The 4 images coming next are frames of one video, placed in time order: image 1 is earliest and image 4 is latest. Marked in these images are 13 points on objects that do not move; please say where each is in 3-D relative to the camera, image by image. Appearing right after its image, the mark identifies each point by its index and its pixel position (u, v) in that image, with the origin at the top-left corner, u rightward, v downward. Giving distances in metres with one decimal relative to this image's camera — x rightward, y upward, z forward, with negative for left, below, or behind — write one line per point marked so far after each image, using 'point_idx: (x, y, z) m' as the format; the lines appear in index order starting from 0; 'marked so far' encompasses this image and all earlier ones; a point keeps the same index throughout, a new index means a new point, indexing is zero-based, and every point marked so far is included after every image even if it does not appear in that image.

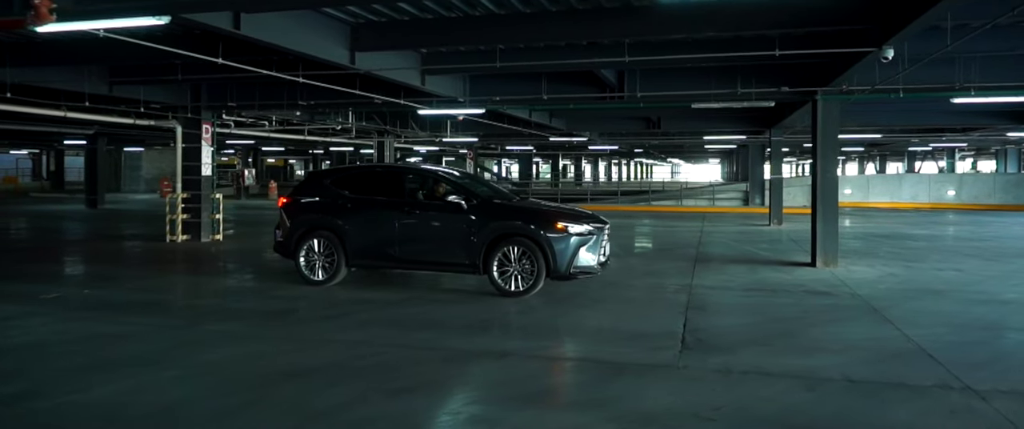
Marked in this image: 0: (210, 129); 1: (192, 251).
0: (-6.5, +1.8, +16.5) m
1: (-6.6, -0.7, +15.9) m
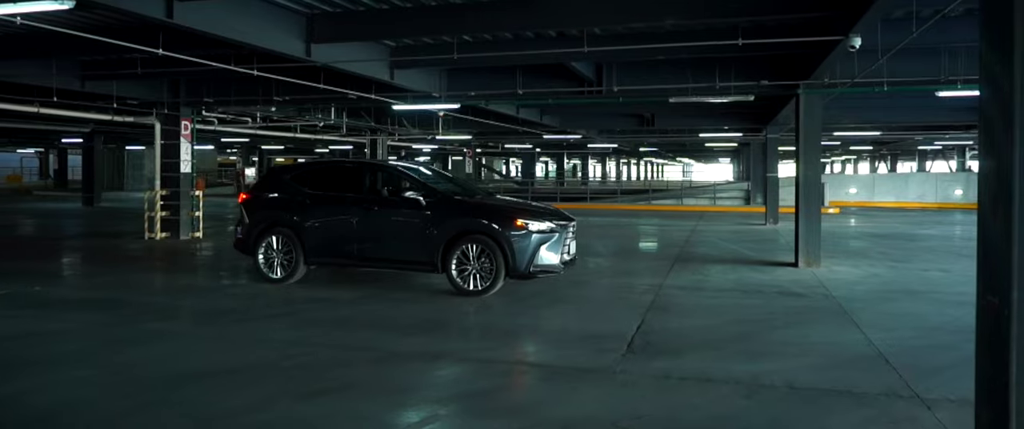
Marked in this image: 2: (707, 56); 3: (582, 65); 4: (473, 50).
0: (-6.9, +1.9, +16.4) m
1: (-7.0, -0.7, +15.7) m
2: (+3.0, +2.4, +11.8) m
3: (+1.1, +2.5, +12.7) m
4: (-0.6, +2.6, +11.9) m
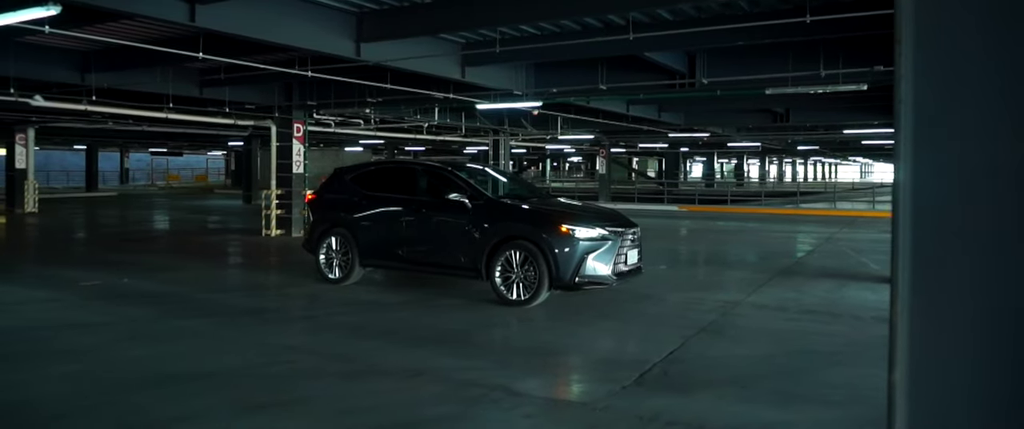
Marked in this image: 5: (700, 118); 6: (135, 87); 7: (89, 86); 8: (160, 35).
0: (-4.7, +1.9, +17.0) m
1: (-5.0, -0.6, +16.4) m
2: (+3.8, +2.3, +10.2) m
3: (+2.3, +2.4, +11.5) m
4: (+0.4, +2.5, +11.2) m
5: (+4.9, +2.5, +19.8) m
6: (-7.2, +2.4, +14.6) m
7: (-7.8, +2.4, +14.2) m
8: (-4.6, +2.4, +10.1) m
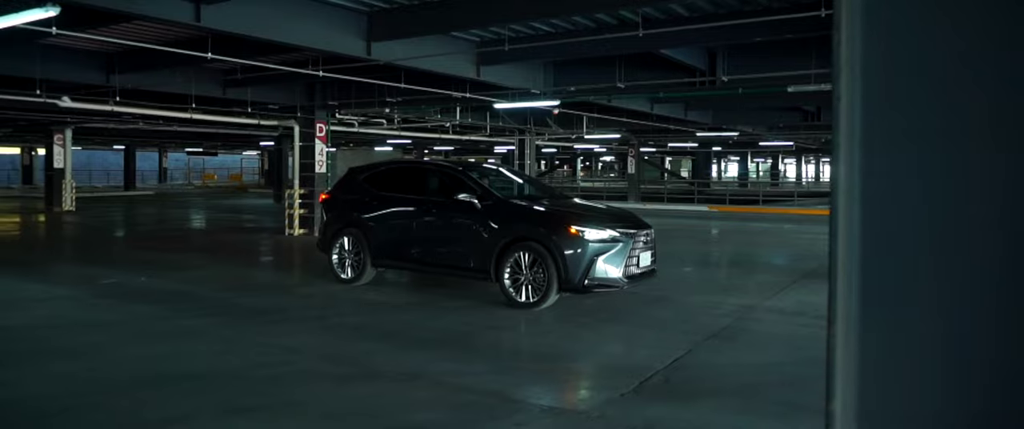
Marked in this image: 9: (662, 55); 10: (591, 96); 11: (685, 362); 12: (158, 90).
0: (-4.2, +1.9, +17.0) m
1: (-4.6, -0.6, +16.5) m
2: (+4.0, +2.3, +9.9) m
3: (+2.5, +2.4, +11.2) m
4: (+0.6, +2.5, +11.0) m
5: (+5.5, +2.5, +19.4) m
6: (-6.8, +2.4, +14.8) m
7: (-7.5, +2.4, +14.4) m
8: (-4.5, +2.4, +10.2) m
9: (+2.3, +2.4, +11.6) m
10: (+1.4, +2.0, +13.1) m
11: (+1.7, -1.4, +7.3) m
12: (-6.9, +2.4, +15.0) m
